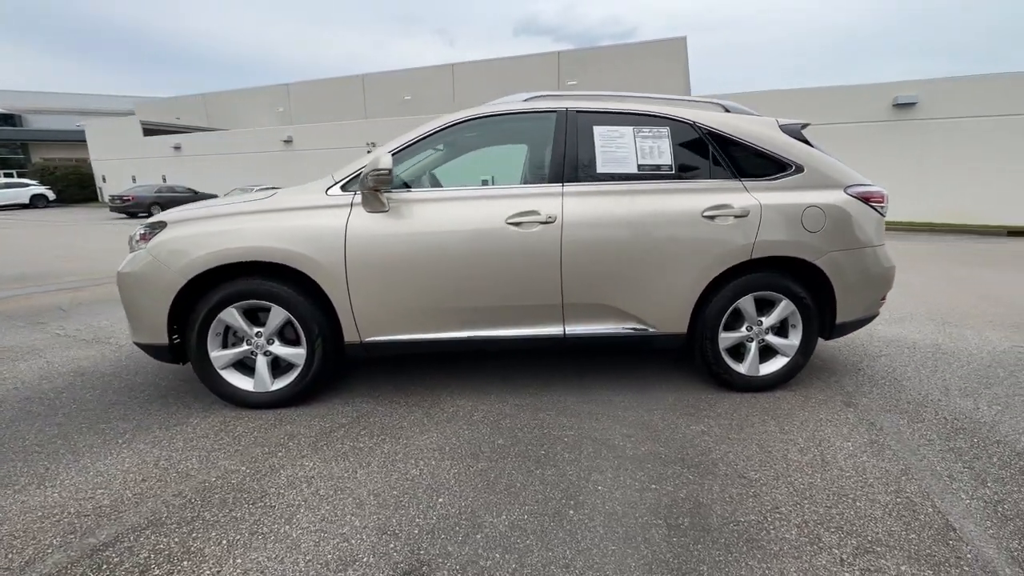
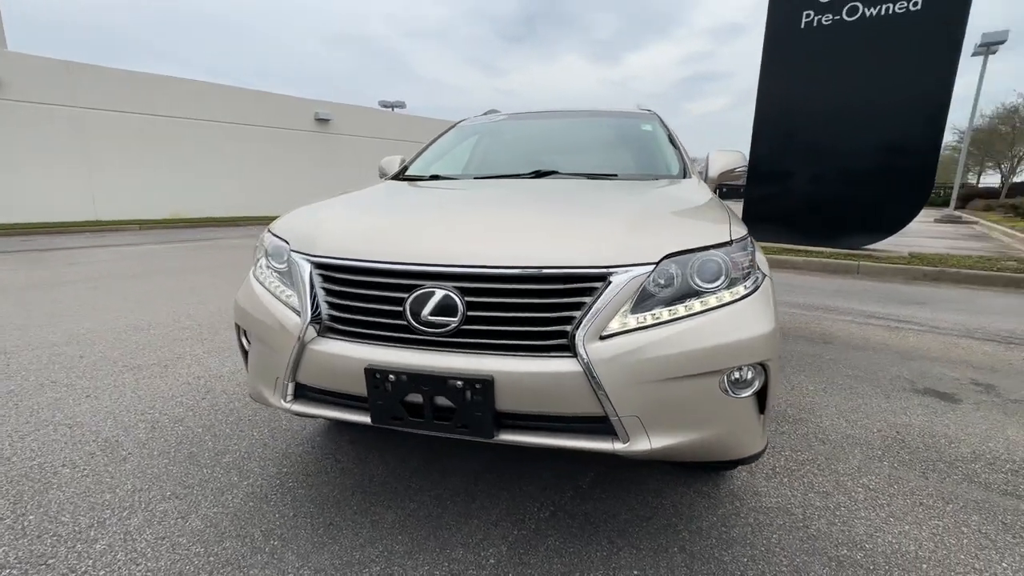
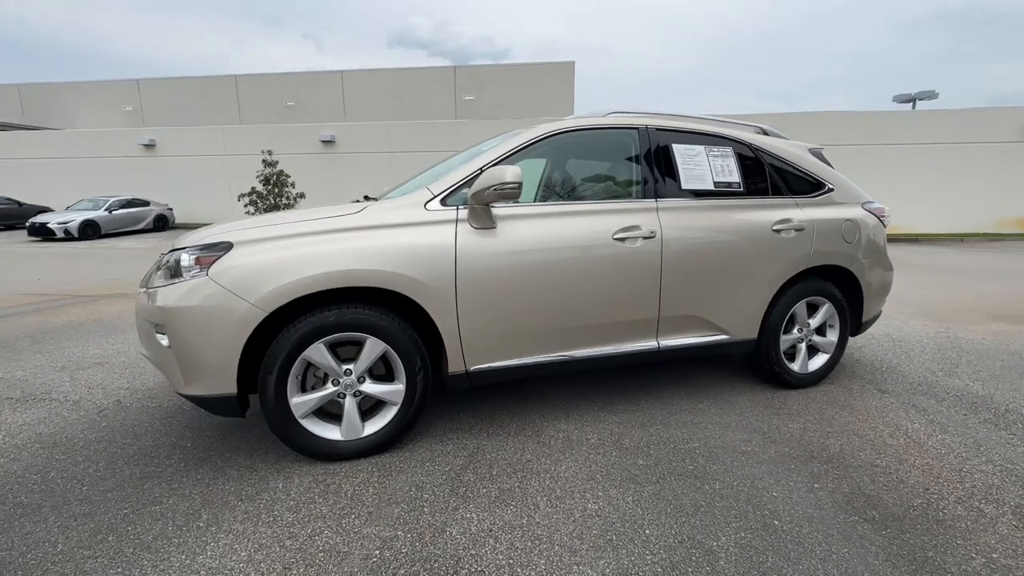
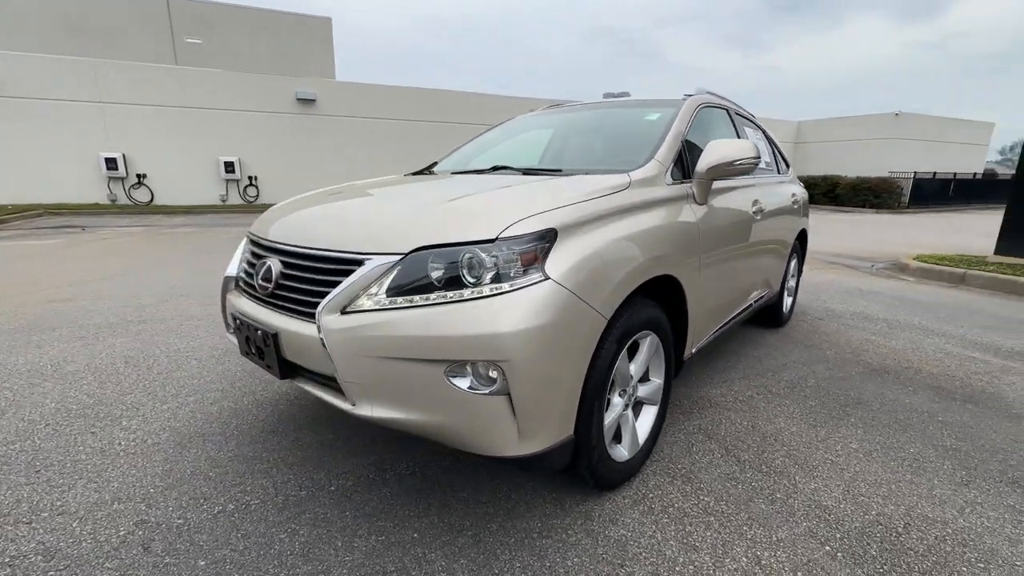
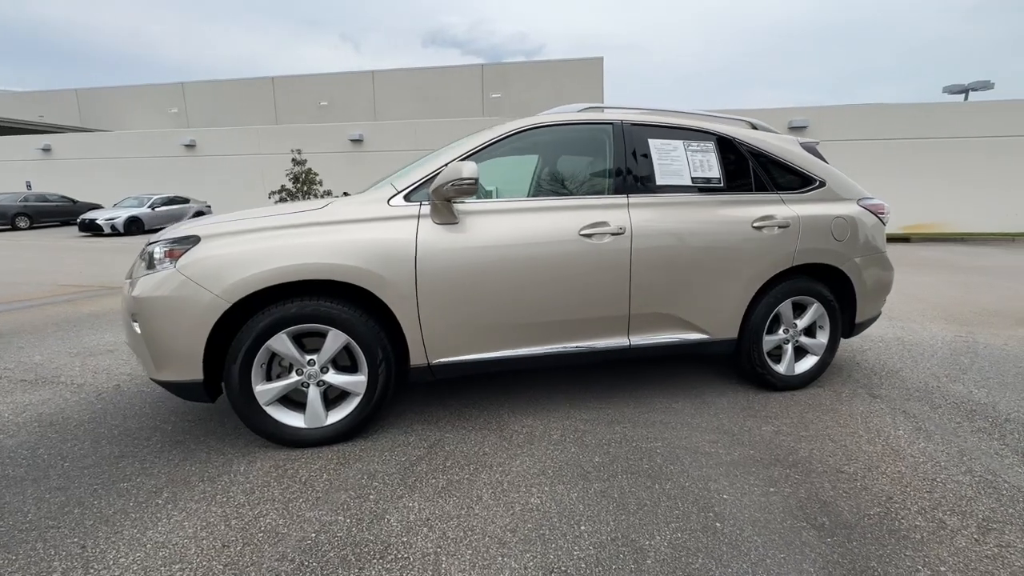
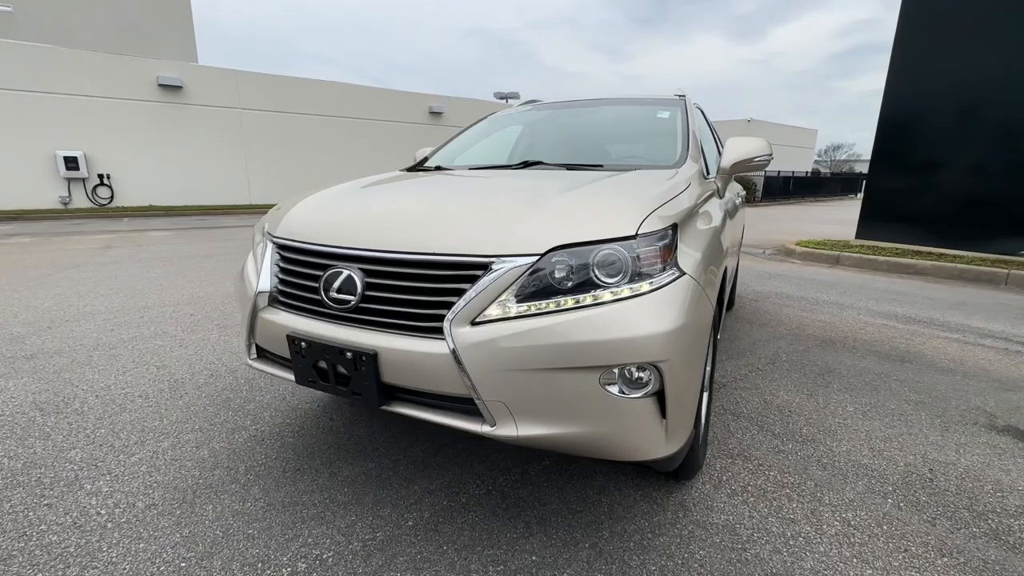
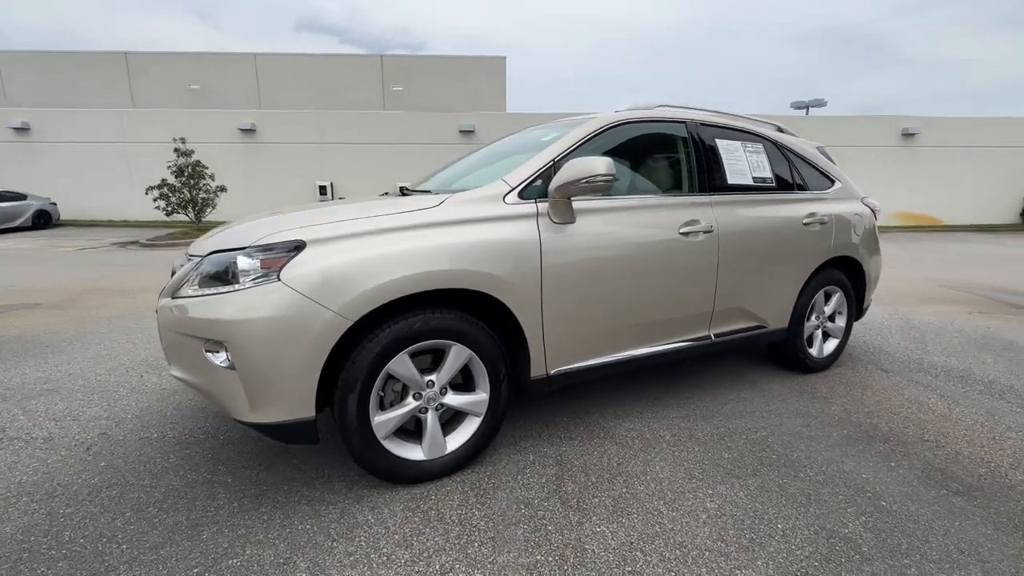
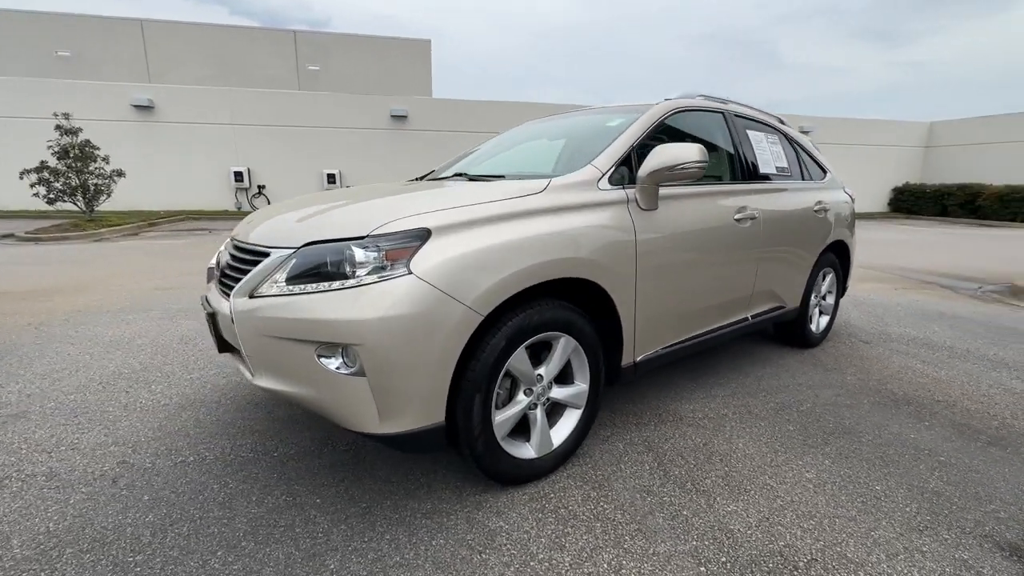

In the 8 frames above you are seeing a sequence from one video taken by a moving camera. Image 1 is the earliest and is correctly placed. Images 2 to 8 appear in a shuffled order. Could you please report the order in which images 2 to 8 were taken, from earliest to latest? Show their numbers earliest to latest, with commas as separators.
5, 3, 7, 8, 4, 6, 2
